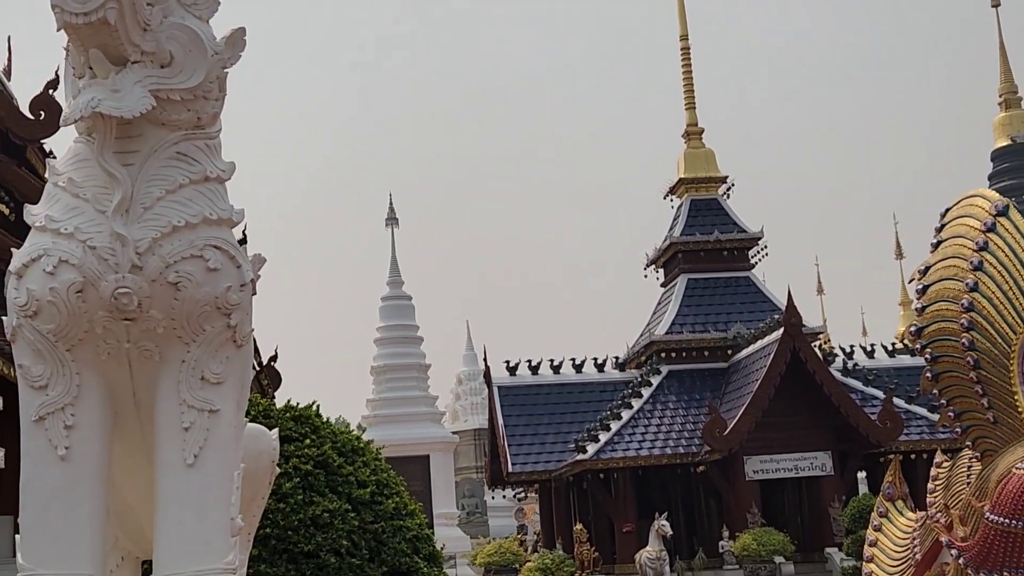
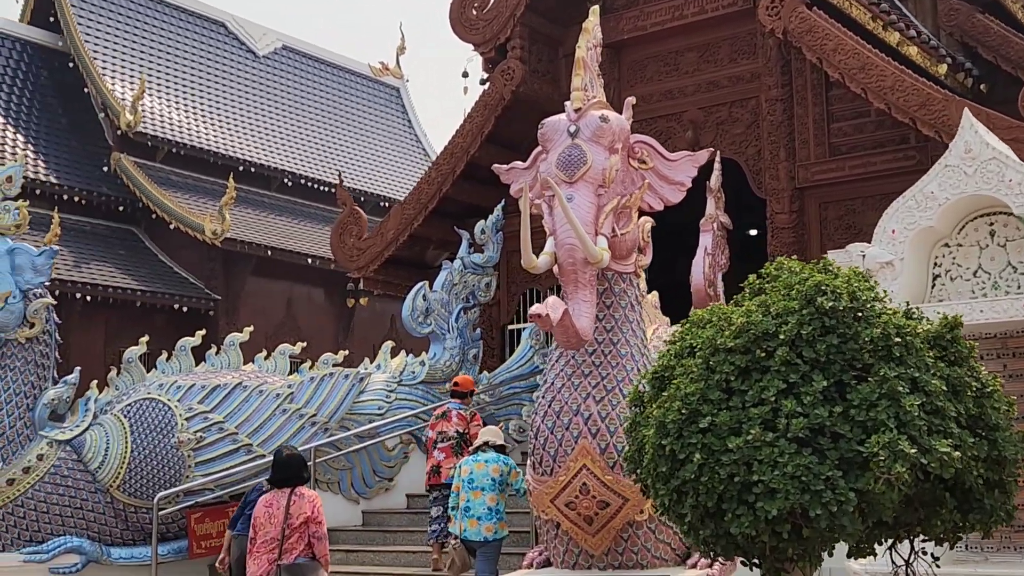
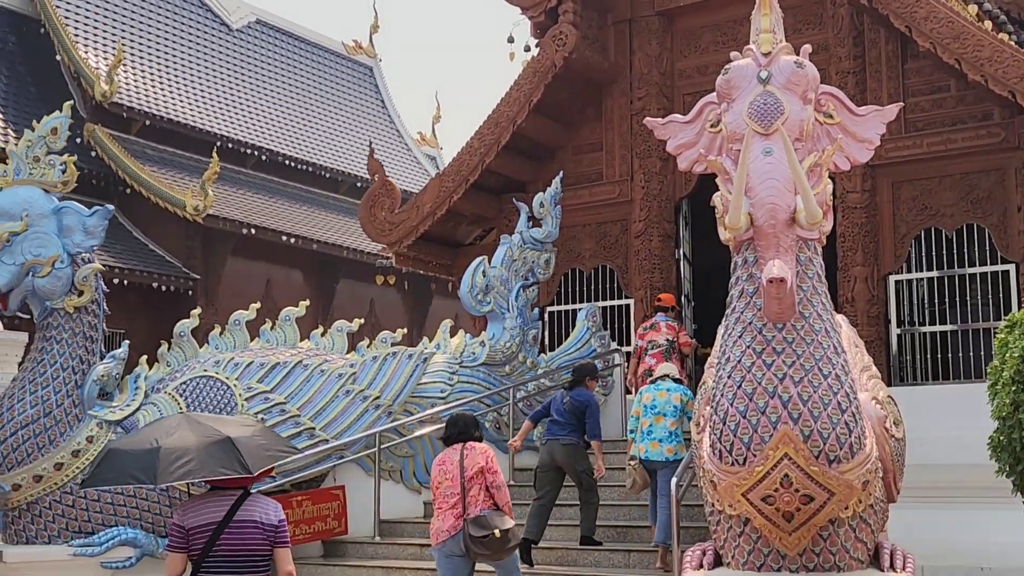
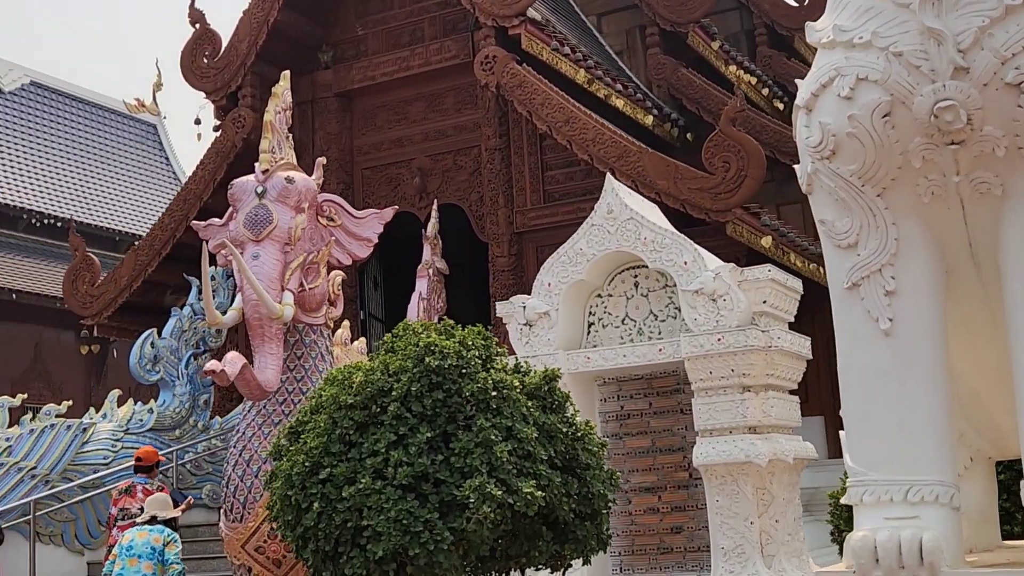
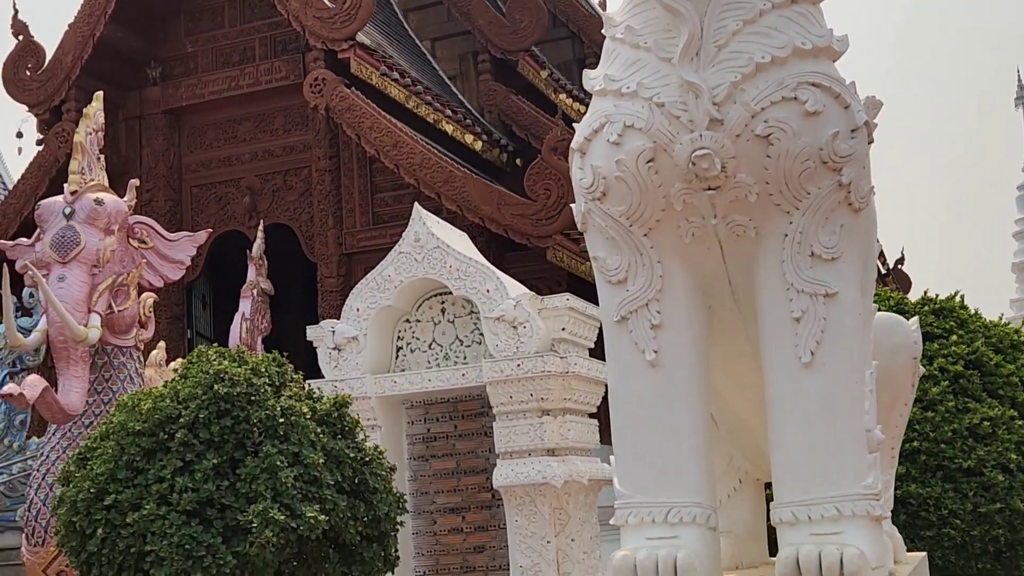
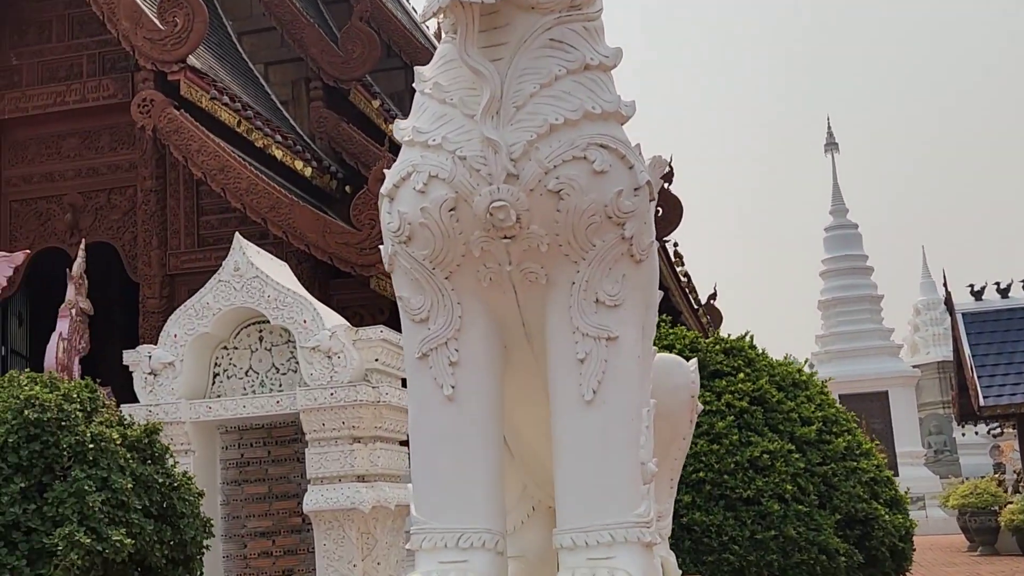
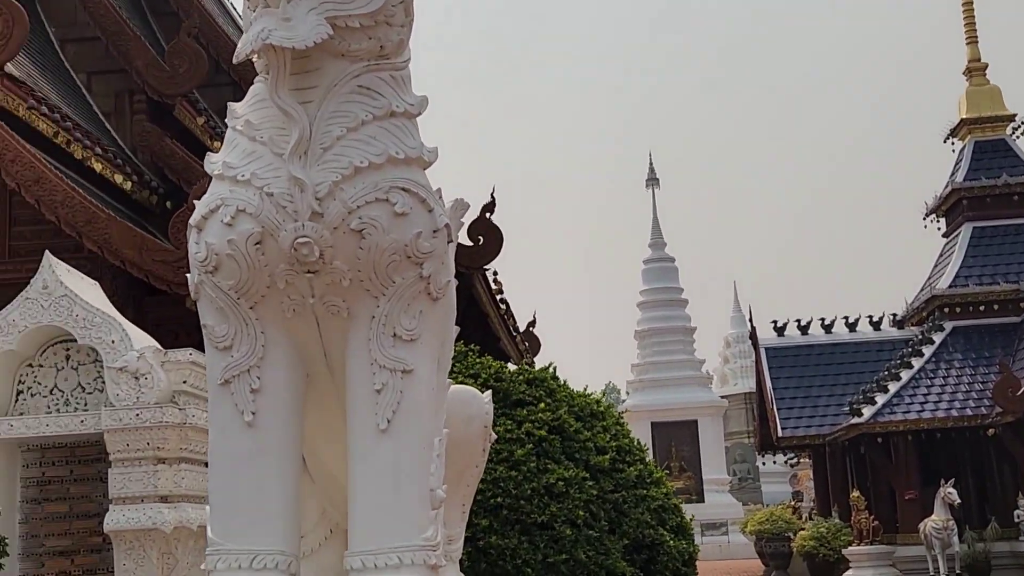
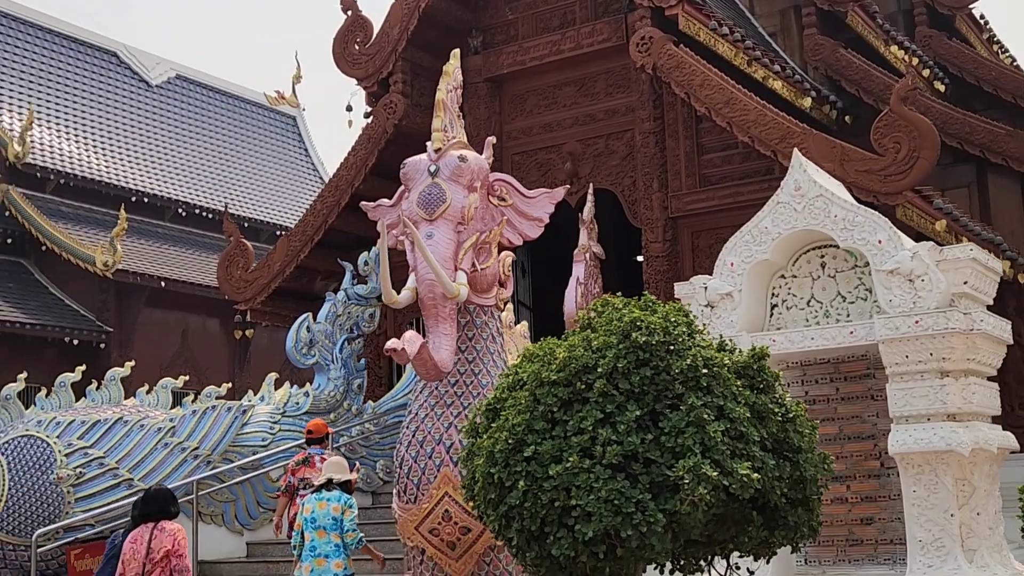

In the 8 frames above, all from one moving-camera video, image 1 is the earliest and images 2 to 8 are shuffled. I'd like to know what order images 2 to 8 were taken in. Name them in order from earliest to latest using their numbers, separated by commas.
7, 6, 5, 4, 8, 2, 3
